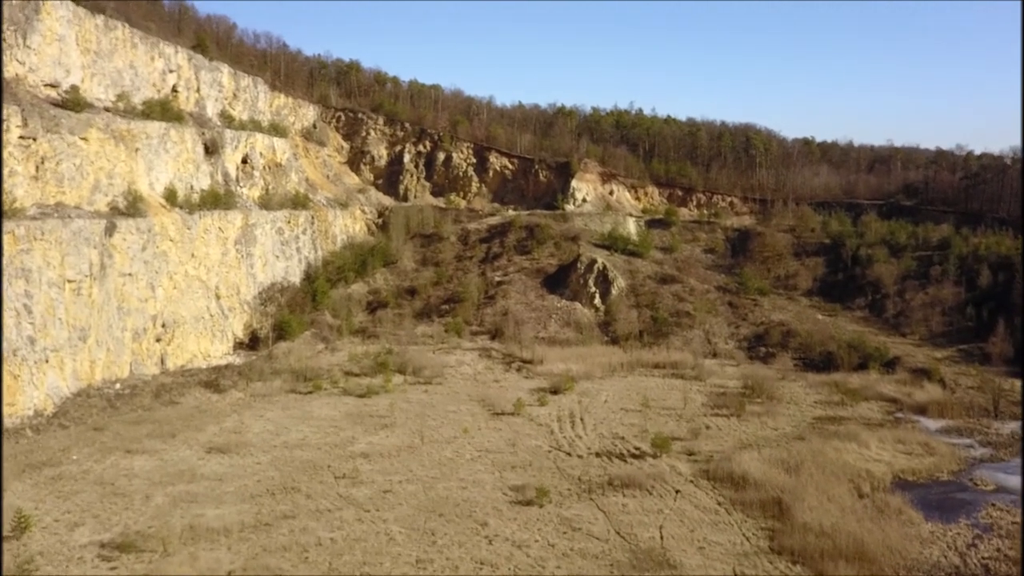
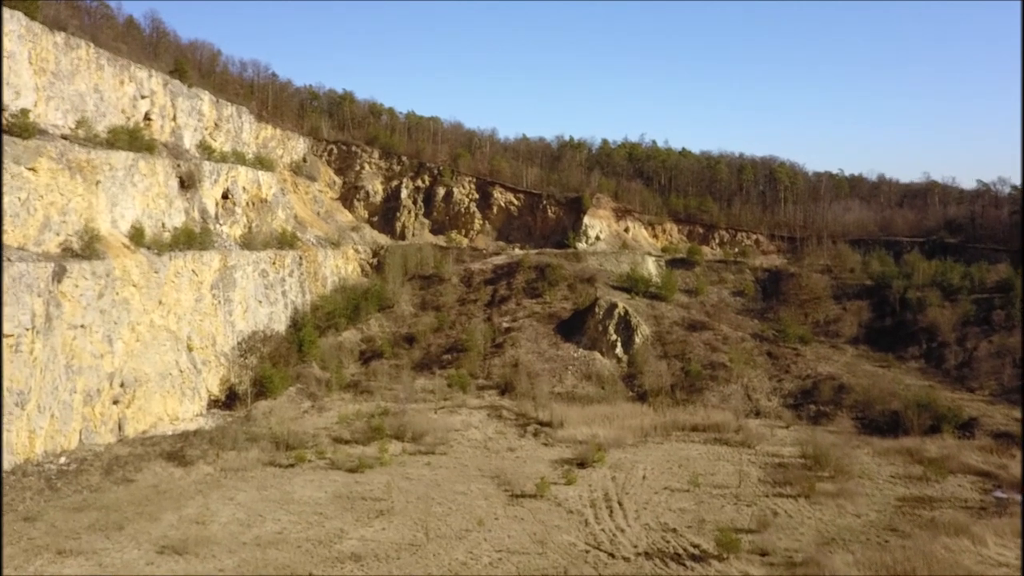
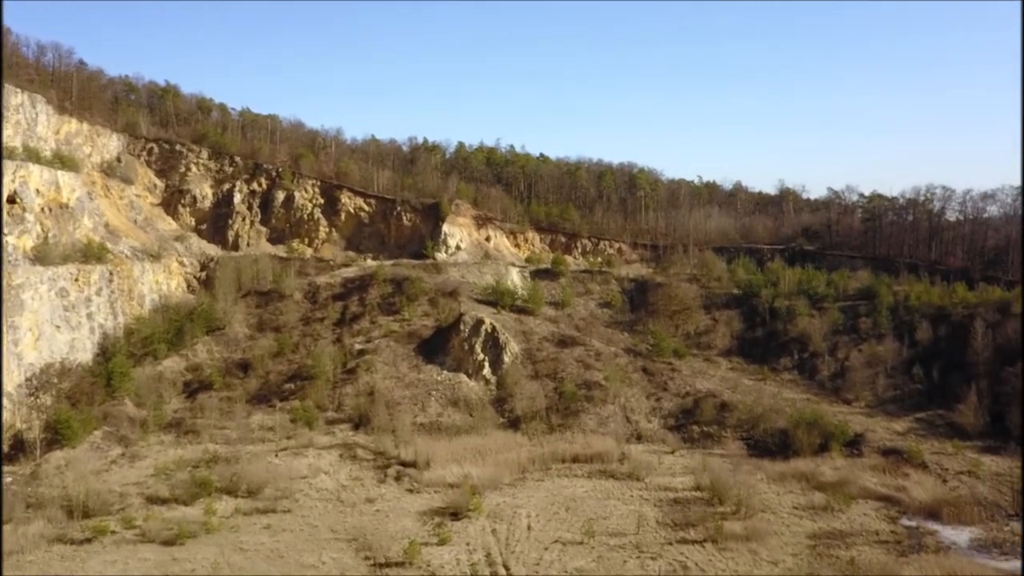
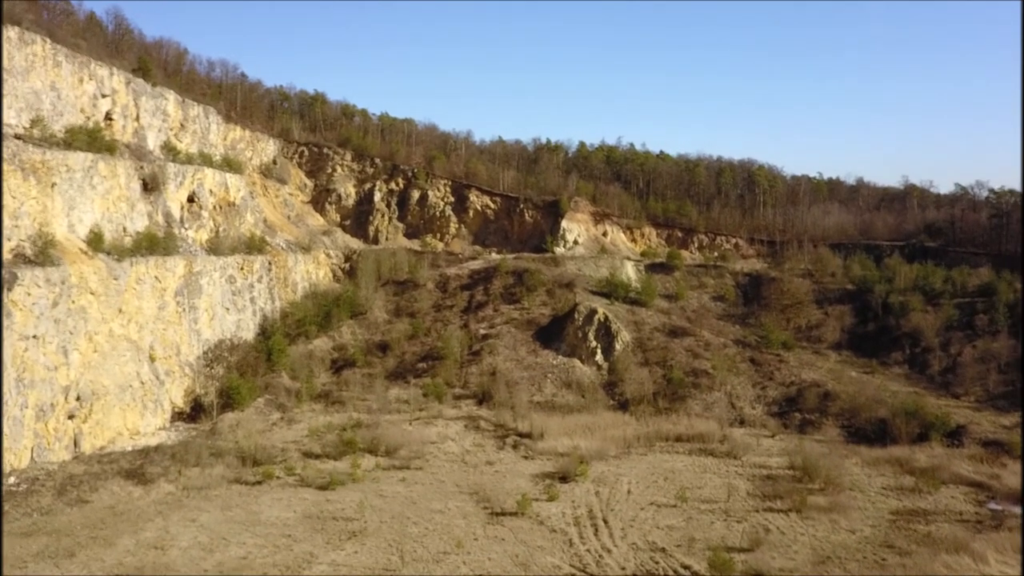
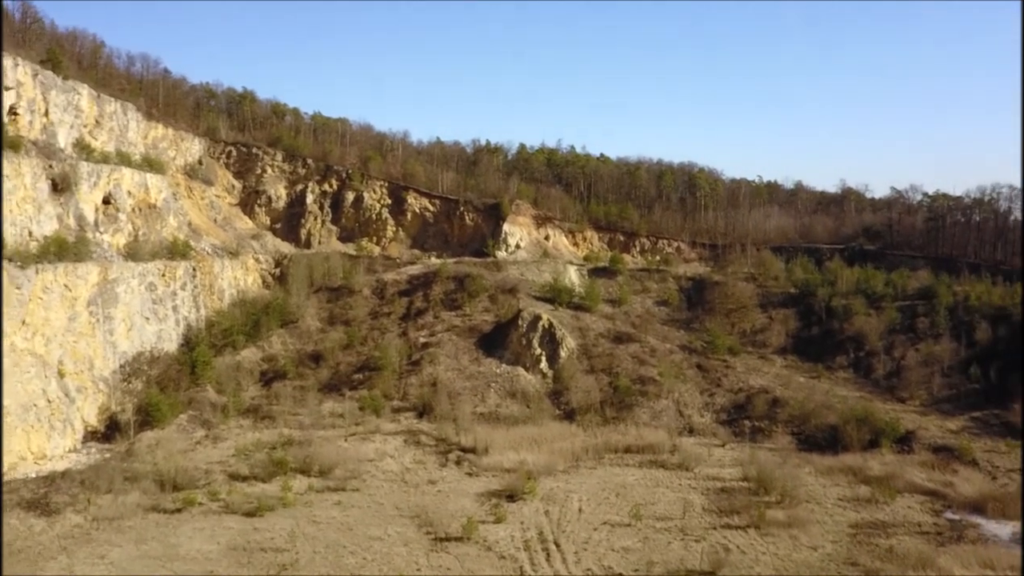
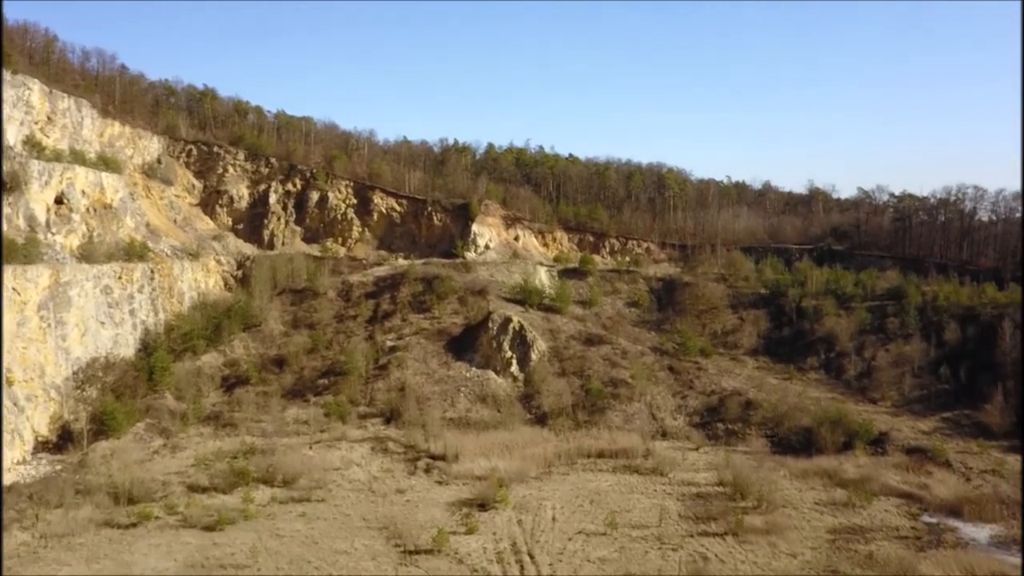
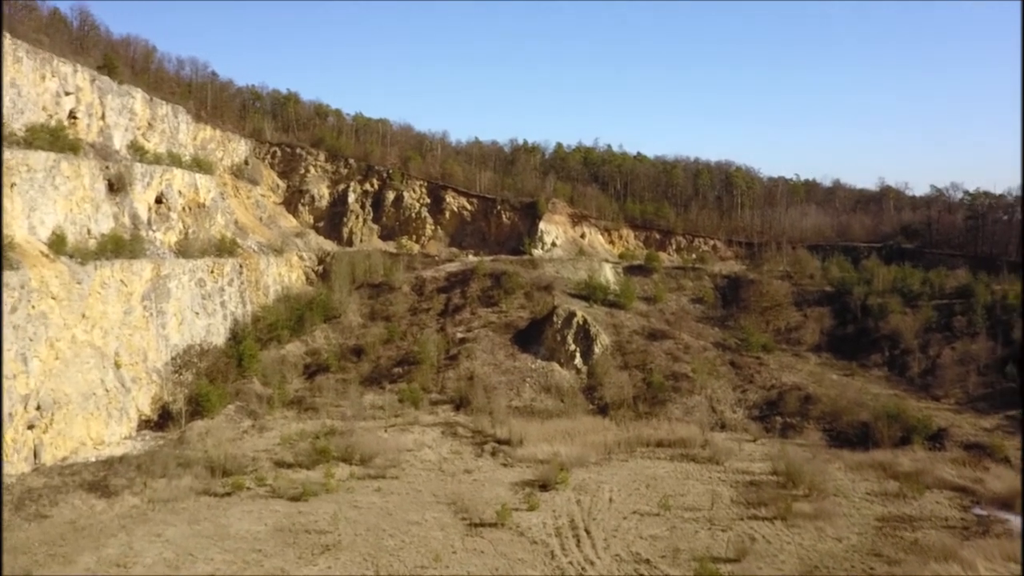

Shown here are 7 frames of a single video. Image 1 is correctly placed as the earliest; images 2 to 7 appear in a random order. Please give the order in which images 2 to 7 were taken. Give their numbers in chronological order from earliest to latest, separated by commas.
2, 4, 7, 5, 6, 3
